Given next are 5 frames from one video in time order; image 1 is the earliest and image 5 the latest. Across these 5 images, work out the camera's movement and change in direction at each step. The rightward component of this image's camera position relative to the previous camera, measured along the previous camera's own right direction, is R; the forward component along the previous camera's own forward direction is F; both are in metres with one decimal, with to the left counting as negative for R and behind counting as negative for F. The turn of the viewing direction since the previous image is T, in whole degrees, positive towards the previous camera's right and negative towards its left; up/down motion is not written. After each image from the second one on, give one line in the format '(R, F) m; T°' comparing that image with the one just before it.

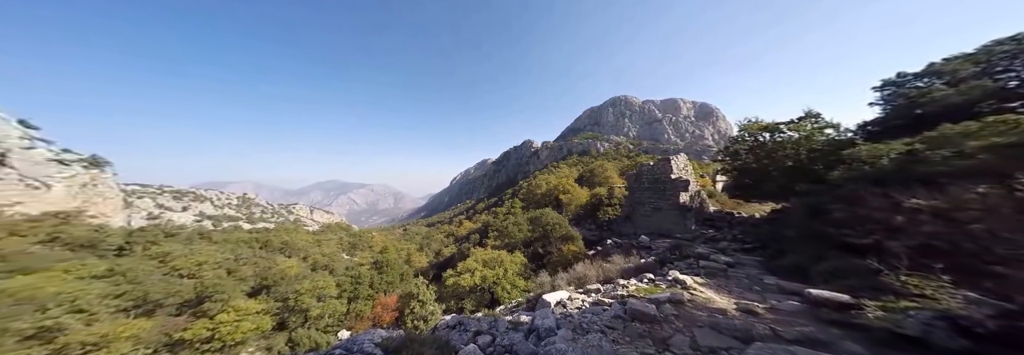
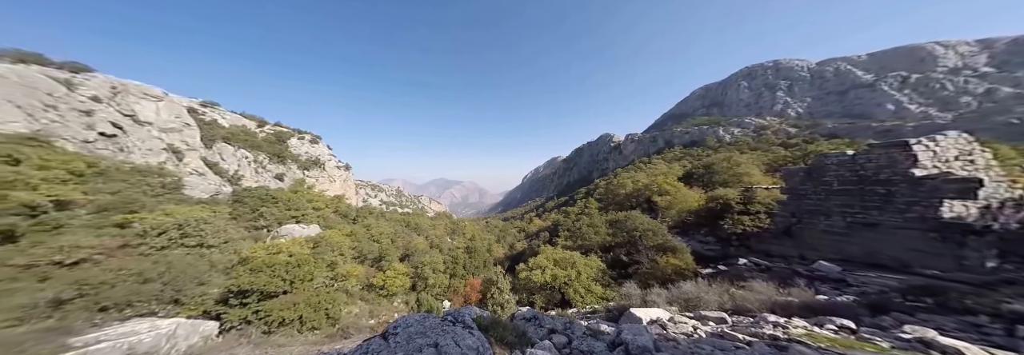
(-0.7, +0.3) m; -19°
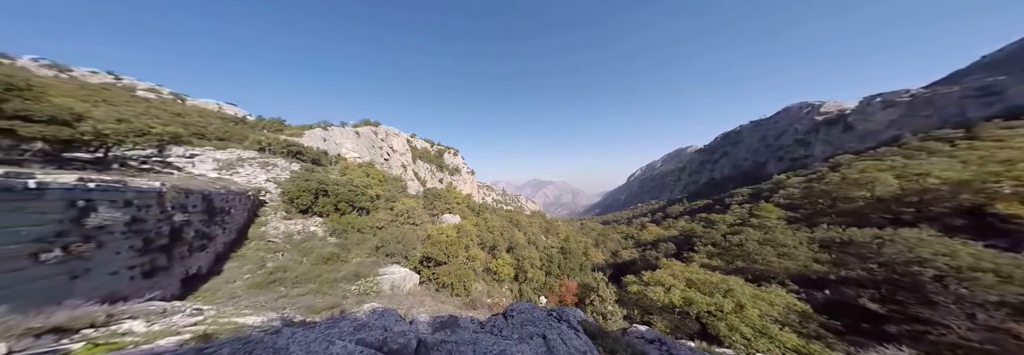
(+2.3, -0.4) m; -26°
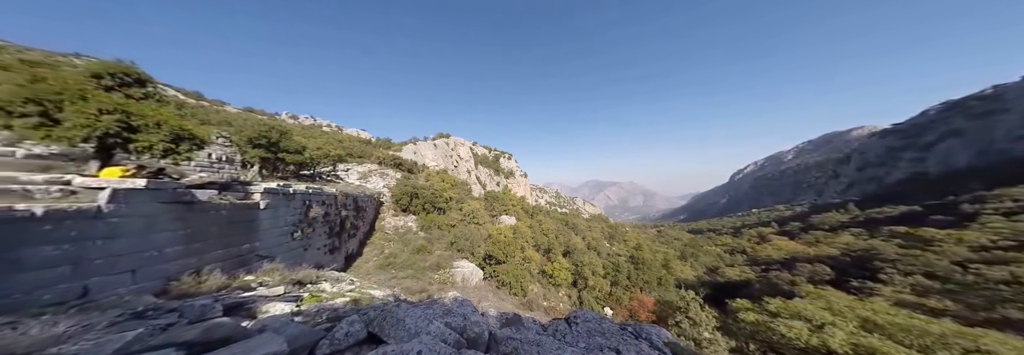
(-0.8, -0.4) m; -14°
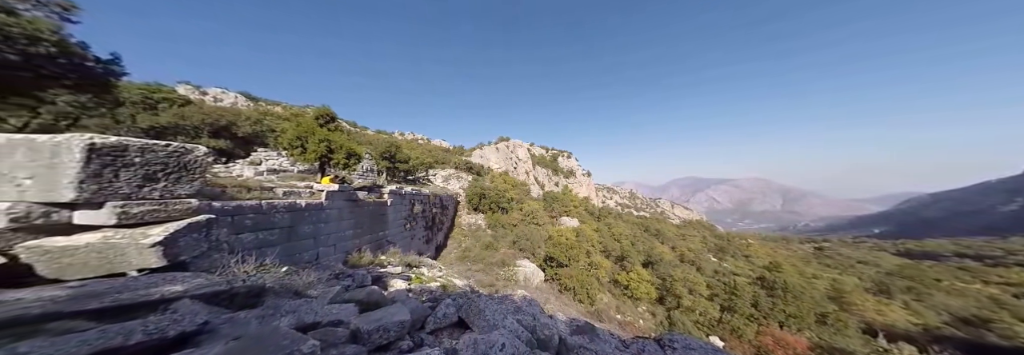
(0.0, +0.8) m; -19°
